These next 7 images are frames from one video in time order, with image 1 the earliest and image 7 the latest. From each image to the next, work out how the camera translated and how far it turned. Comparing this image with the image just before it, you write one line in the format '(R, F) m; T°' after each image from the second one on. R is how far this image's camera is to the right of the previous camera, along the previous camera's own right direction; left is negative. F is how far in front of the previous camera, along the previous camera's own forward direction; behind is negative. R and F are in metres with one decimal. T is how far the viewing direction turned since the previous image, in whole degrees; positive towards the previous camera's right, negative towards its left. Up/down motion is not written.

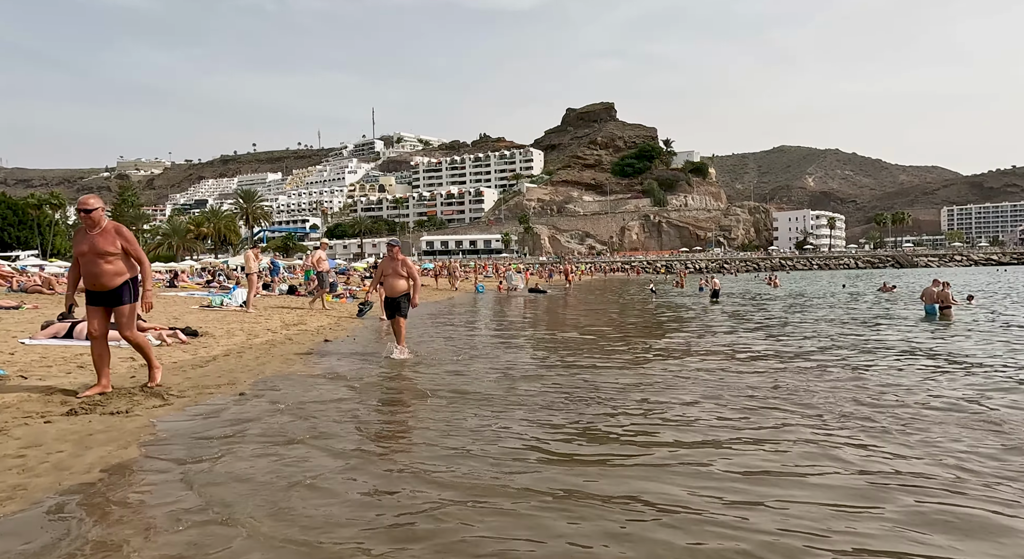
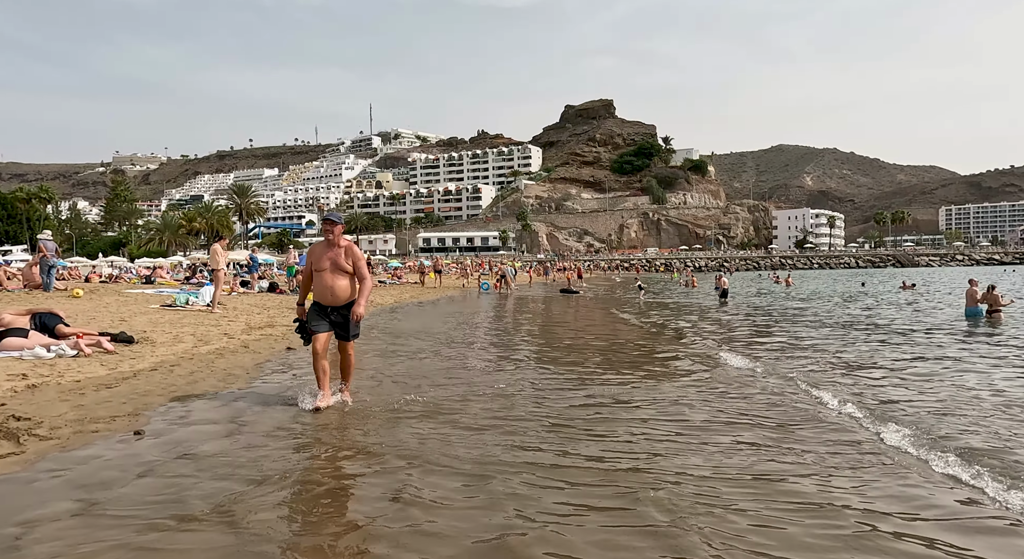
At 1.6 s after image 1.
(0.0, +1.7) m; 0°
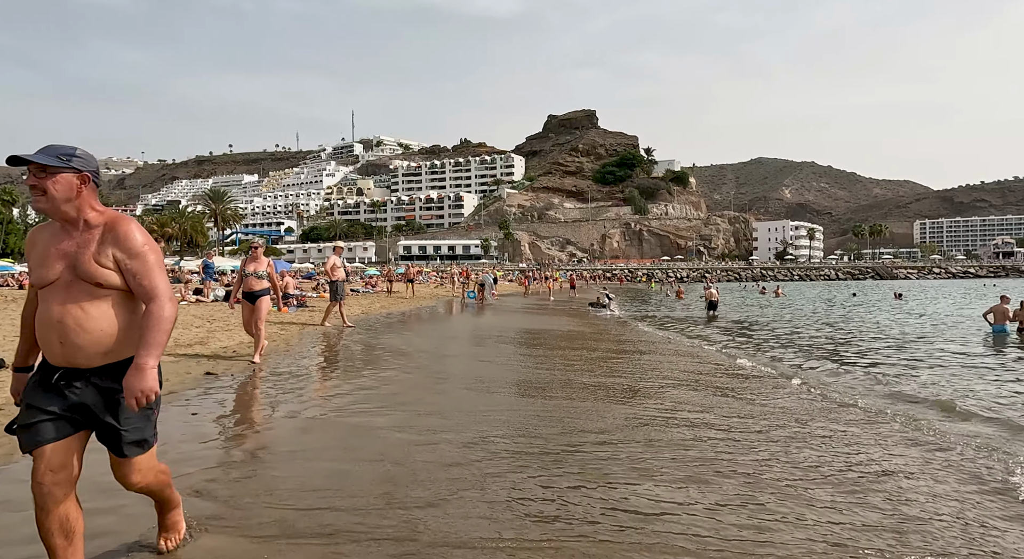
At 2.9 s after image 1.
(+0.1, +1.7) m; +1°
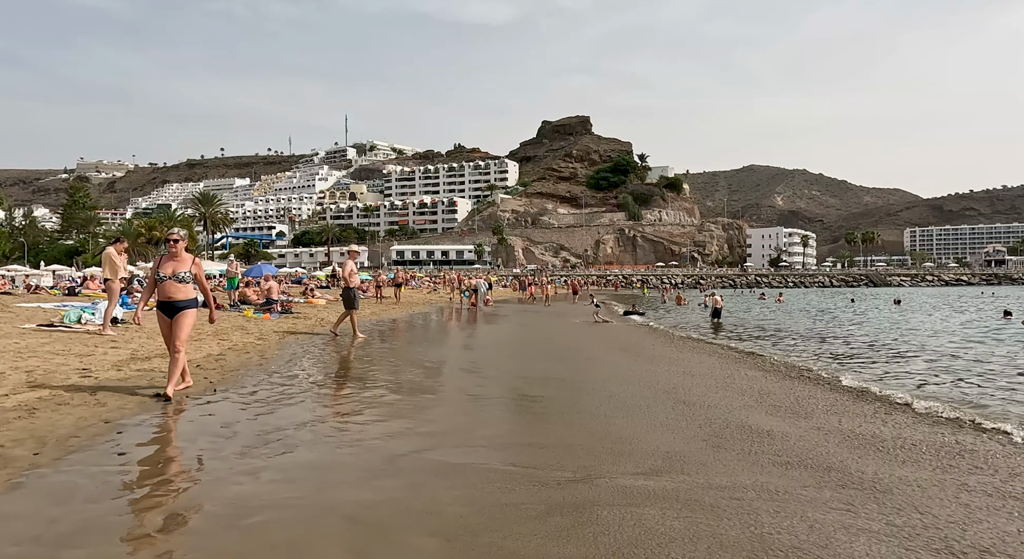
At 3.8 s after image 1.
(-0.1, +1.2) m; +1°
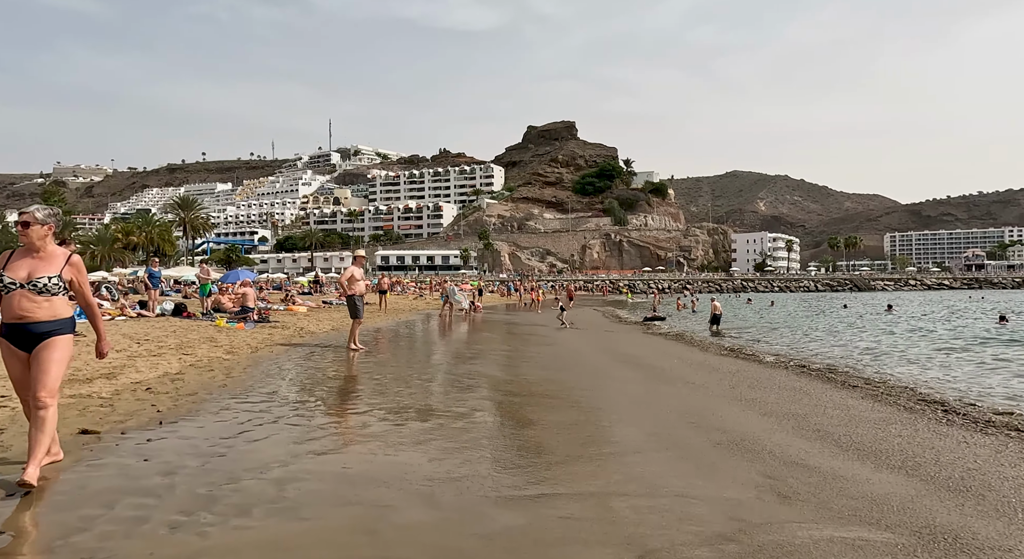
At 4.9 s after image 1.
(-0.2, +1.3) m; +1°
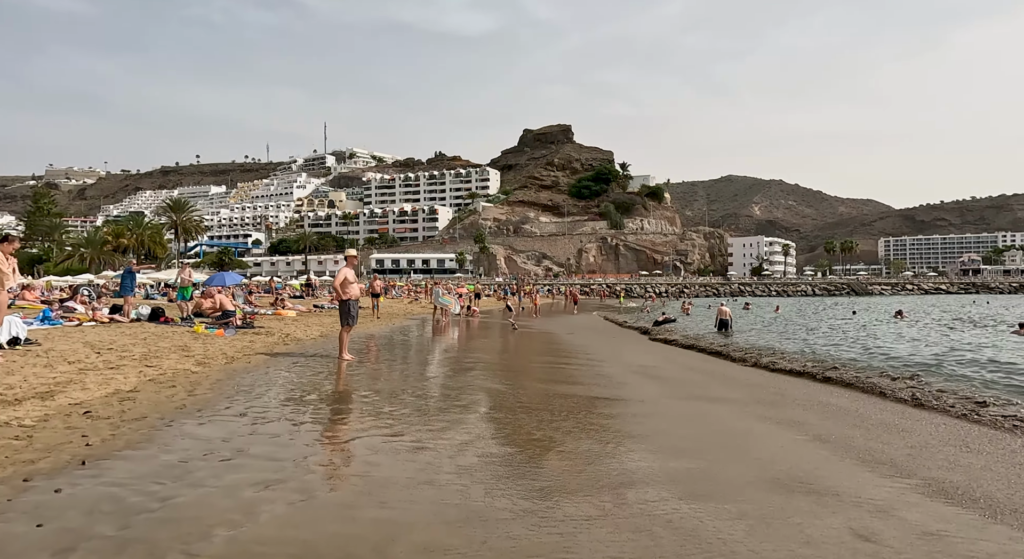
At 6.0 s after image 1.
(-0.2, +1.3) m; 0°
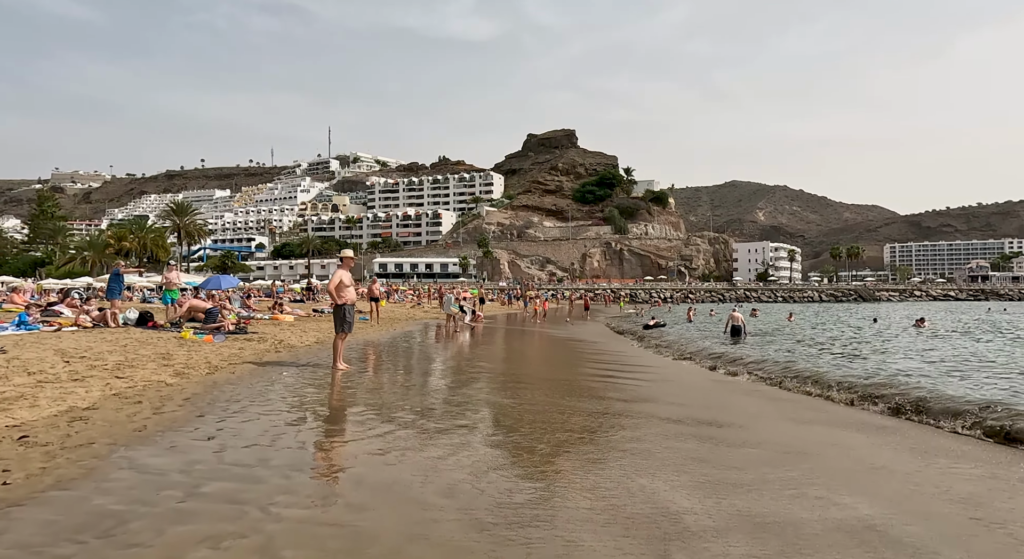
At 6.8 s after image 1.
(-0.1, +1.0) m; 0°
